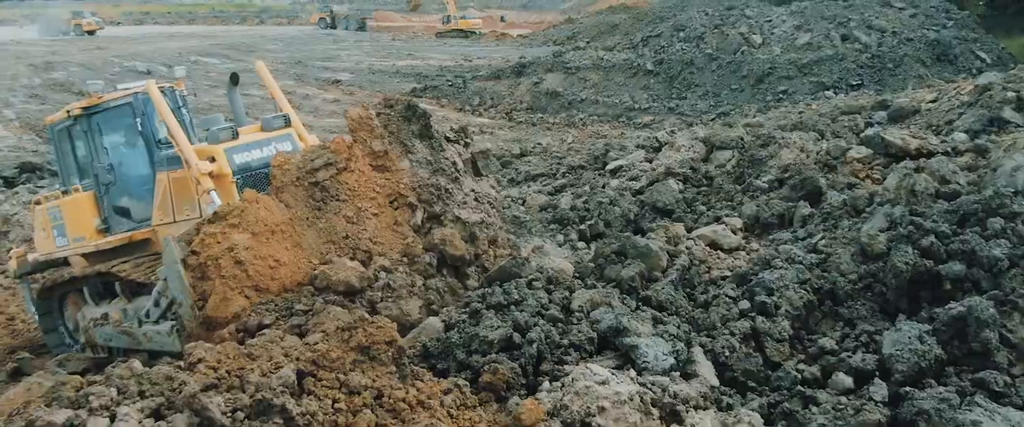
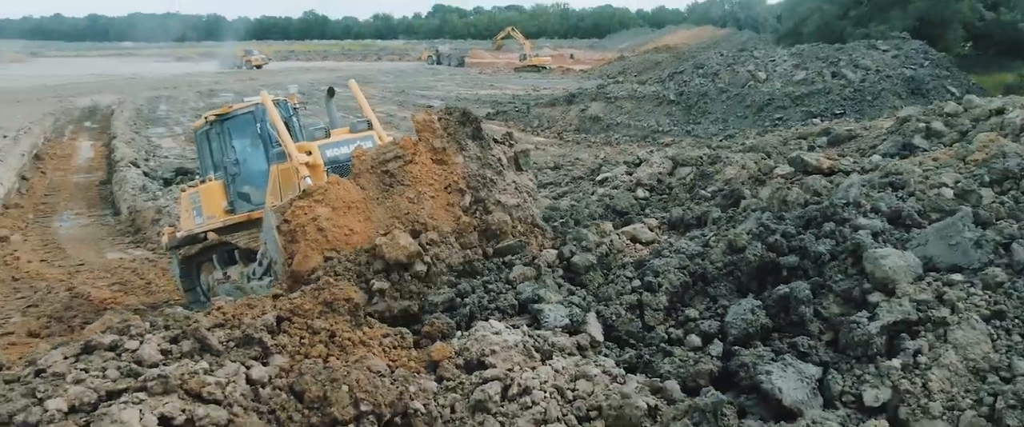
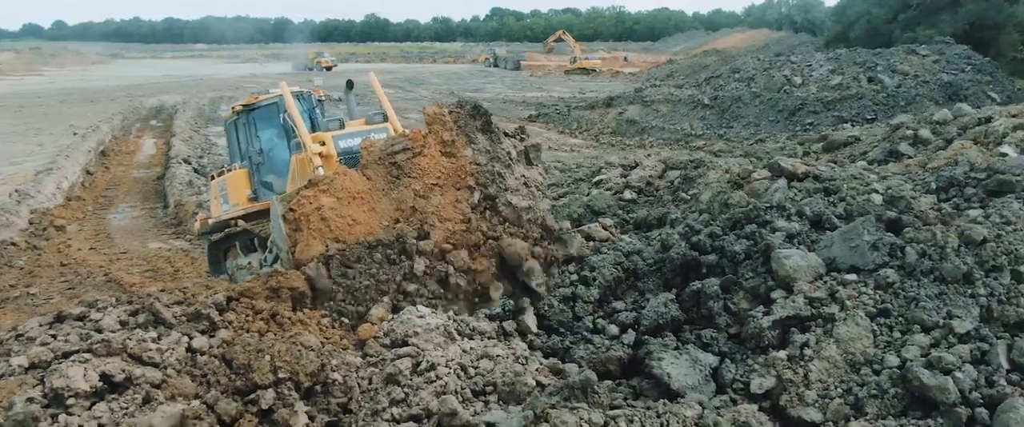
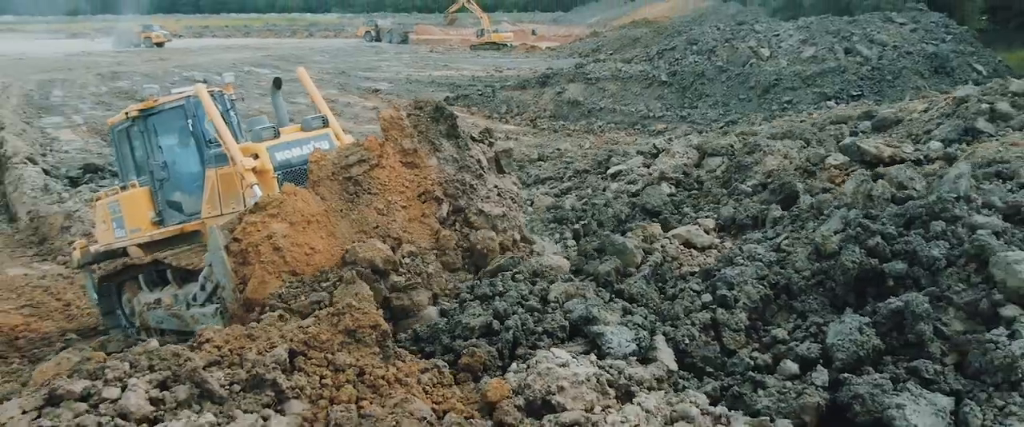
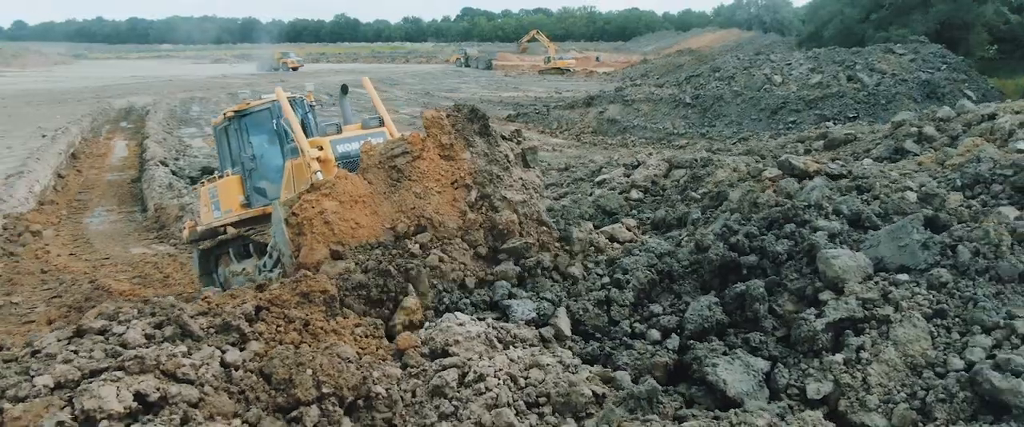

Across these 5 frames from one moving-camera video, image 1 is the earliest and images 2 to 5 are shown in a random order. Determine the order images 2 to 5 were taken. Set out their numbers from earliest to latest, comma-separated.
4, 2, 5, 3
